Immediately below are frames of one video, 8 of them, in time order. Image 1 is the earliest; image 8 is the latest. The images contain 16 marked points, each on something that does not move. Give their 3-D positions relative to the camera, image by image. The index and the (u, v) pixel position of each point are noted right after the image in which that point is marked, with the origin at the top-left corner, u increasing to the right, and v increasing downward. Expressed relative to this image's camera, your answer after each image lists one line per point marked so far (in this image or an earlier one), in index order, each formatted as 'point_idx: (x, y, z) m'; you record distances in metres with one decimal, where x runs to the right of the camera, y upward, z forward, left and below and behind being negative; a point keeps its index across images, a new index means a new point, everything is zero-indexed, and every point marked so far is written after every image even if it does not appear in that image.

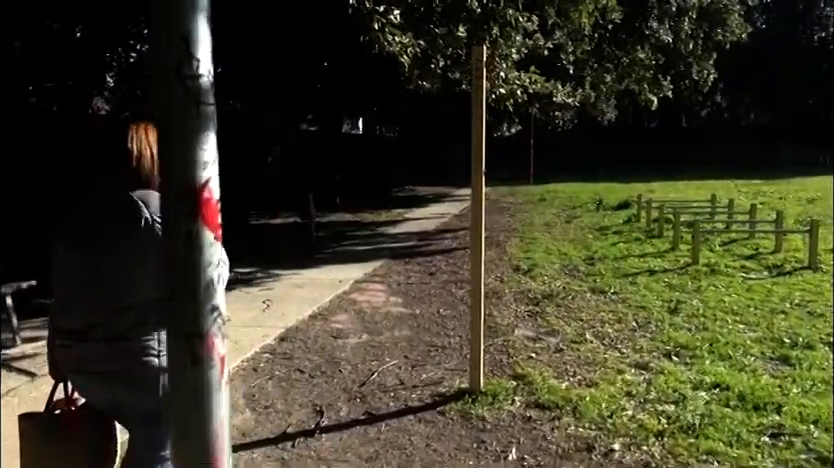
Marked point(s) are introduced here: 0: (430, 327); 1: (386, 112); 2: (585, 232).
0: (+0.1, -0.8, +7.7) m
1: (-0.6, +2.6, +19.7) m
2: (+2.6, 0.0, +14.2) m
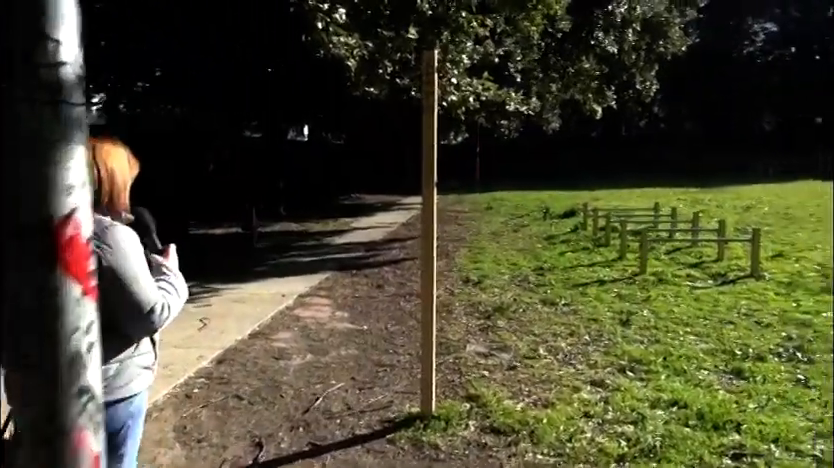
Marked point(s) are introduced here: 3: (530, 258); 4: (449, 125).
0: (-0.3, -0.9, +7.4) m
1: (-1.8, +2.4, +19.4) m
2: (+1.8, -0.1, +14.1) m
3: (+1.5, -0.3, +12.0) m
4: (+0.6, +2.0, +16.7) m
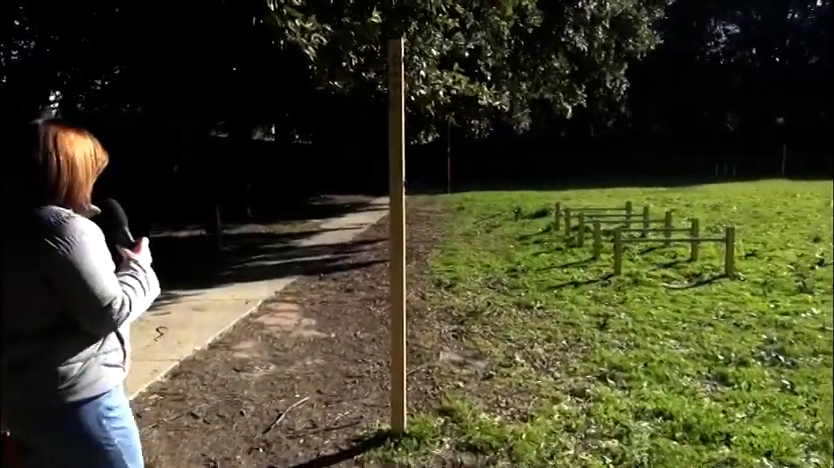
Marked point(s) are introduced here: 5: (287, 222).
0: (-0.5, -0.9, +7.1) m
1: (-2.4, +2.4, +19.0) m
2: (+1.3, -0.1, +13.8) m
3: (+1.1, -0.3, +11.8) m
4: (0.0, +2.0, +16.4) m
5: (-2.7, +0.3, +19.5) m
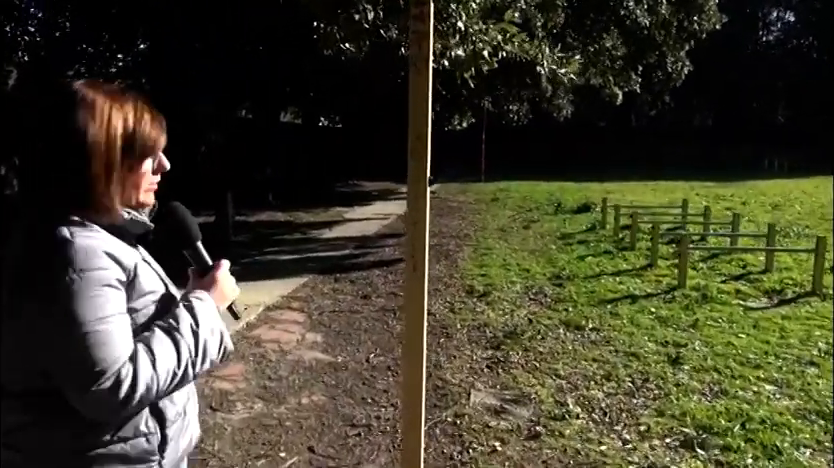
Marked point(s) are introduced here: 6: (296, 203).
0: (-0.4, -1.0, +5.7) m
1: (-1.8, +2.6, +17.6) m
2: (+1.8, -0.1, +12.3) m
3: (+1.4, -0.3, +10.3) m
4: (+0.6, +2.1, +14.9) m
5: (-2.1, +0.5, +18.1) m
6: (-2.6, +0.6, +19.4) m
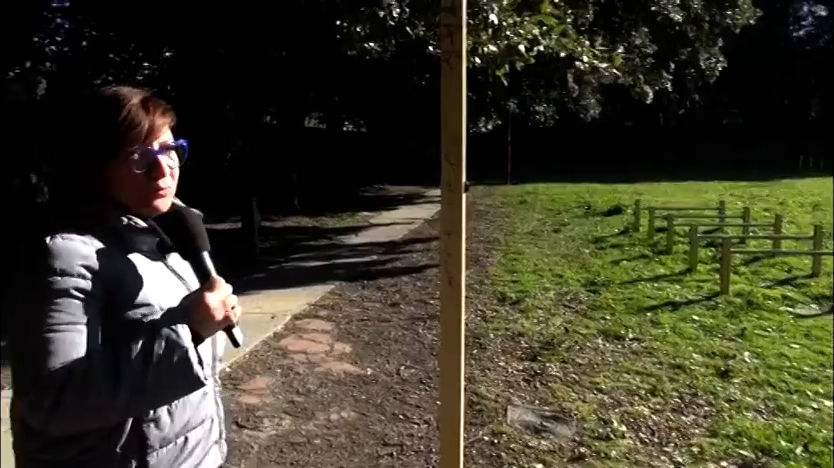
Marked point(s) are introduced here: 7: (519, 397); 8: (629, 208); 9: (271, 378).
0: (-0.2, -1.0, +5.4) m
1: (-1.3, +2.5, +17.4) m
2: (+2.1, -0.1, +12.0) m
3: (+1.8, -0.4, +10.0) m
4: (+1.0, +2.0, +14.6) m
5: (-1.6, +0.4, +17.9) m
6: (-2.0, +0.5, +19.1) m
7: (+0.6, -1.0, +5.4) m
8: (+3.8, +0.5, +16.6) m
9: (-1.0, -1.0, +6.0) m
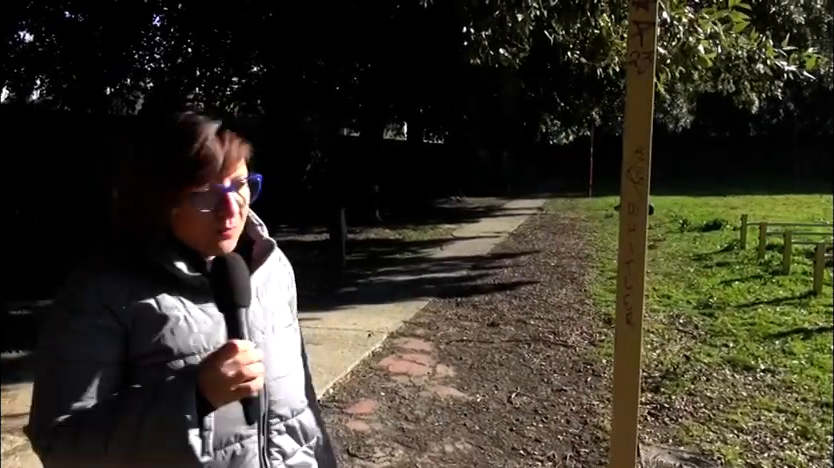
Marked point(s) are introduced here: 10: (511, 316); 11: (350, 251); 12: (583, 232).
0: (+0.5, -1.1, +5.0) m
1: (+0.3, +2.2, +17.0) m
2: (+3.3, -0.4, +11.3) m
3: (+2.8, -0.6, +9.4) m
4: (+2.4, +1.8, +14.1) m
5: (0.0, +0.1, +17.5) m
6: (-0.3, +0.3, +18.8) m
7: (+1.2, -1.1, +4.9) m
8: (+5.4, +0.2, +15.8) m
9: (-0.3, -1.1, +5.6) m
10: (+0.9, -0.8, +8.5) m
11: (-1.0, -0.3, +14.0) m
12: (+3.0, 0.0, +16.2) m
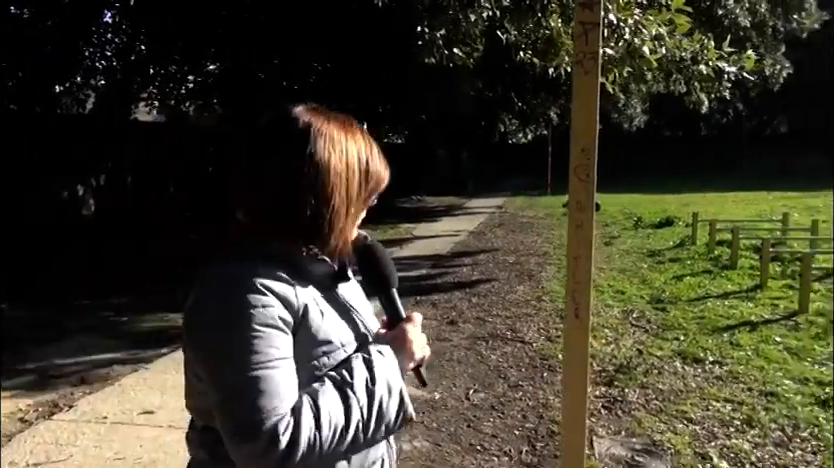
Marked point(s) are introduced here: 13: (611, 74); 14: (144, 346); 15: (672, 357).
0: (+0.2, -1.1, +5.1) m
1: (-0.4, +2.3, +17.1) m
2: (+2.8, -0.3, +11.6) m
3: (+2.3, -0.5, +9.6) m
4: (+1.8, +1.8, +14.2) m
5: (-0.7, +0.1, +17.6) m
6: (-1.1, +0.3, +18.9) m
7: (+1.0, -1.1, +5.0) m
8: (+4.6, +0.2, +16.1) m
9: (-0.5, -1.1, +5.7) m
10: (+0.5, -0.8, +8.6) m
11: (-1.7, -0.3, +14.1) m
12: (+2.2, +0.1, +16.4) m
13: (+1.0, +0.8, +4.8) m
14: (-2.2, -0.9, +7.2) m
15: (+1.8, -0.9, +6.5) m
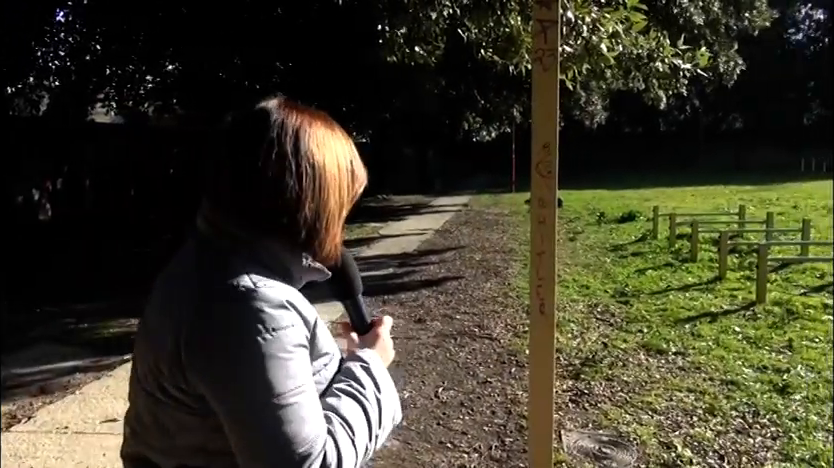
0: (+0.1, -1.1, +5.2) m
1: (-1.1, +2.3, +17.2) m
2: (+2.4, -0.3, +11.7) m
3: (+2.0, -0.5, +9.7) m
4: (+1.2, +1.8, +14.4) m
5: (-1.4, +0.1, +17.6) m
6: (-1.8, +0.3, +18.9) m
7: (+0.9, -1.0, +5.1) m
8: (+4.0, +0.4, +16.4) m
9: (-0.7, -1.1, +5.8) m
10: (+0.2, -0.7, +8.7) m
11: (-2.2, -0.3, +14.0) m
12: (+1.6, +0.1, +16.6) m
13: (+0.8, +0.9, +4.9) m
14: (-2.4, -0.9, +7.2) m
15: (+1.6, -0.8, +6.6) m
